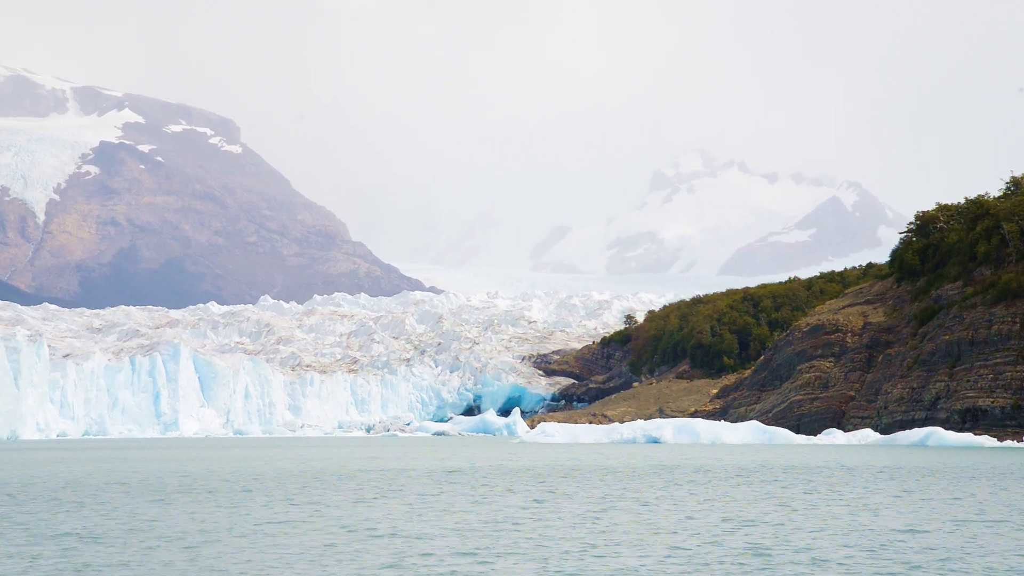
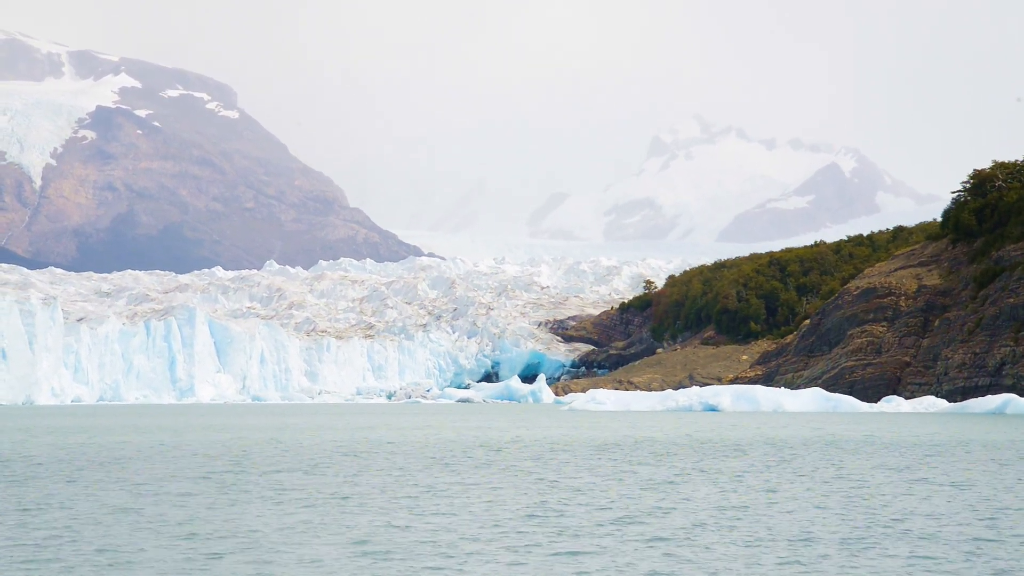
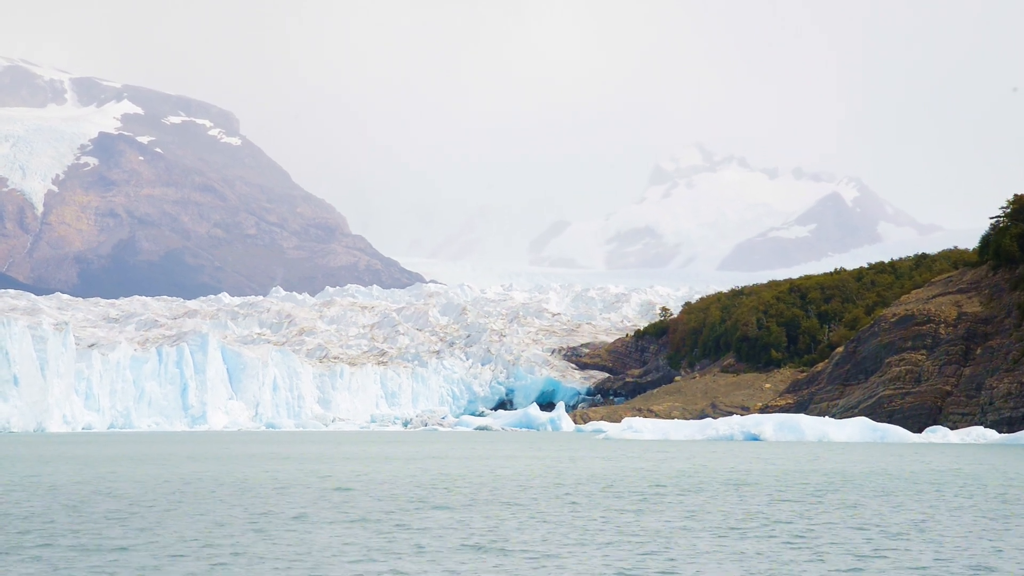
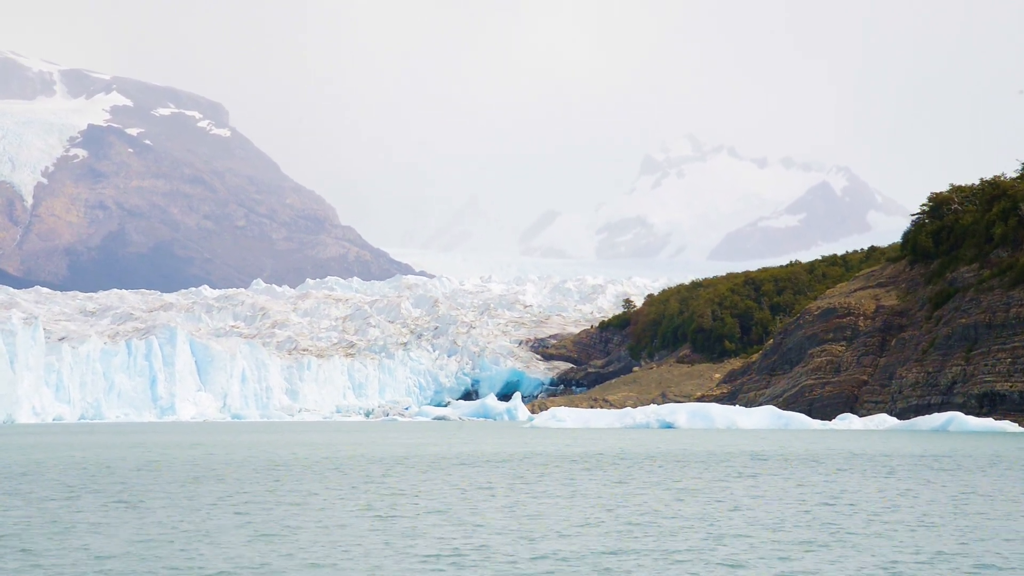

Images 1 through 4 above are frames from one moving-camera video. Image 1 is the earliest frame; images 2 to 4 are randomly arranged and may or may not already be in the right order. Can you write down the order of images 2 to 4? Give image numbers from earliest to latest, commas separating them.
4, 2, 3
